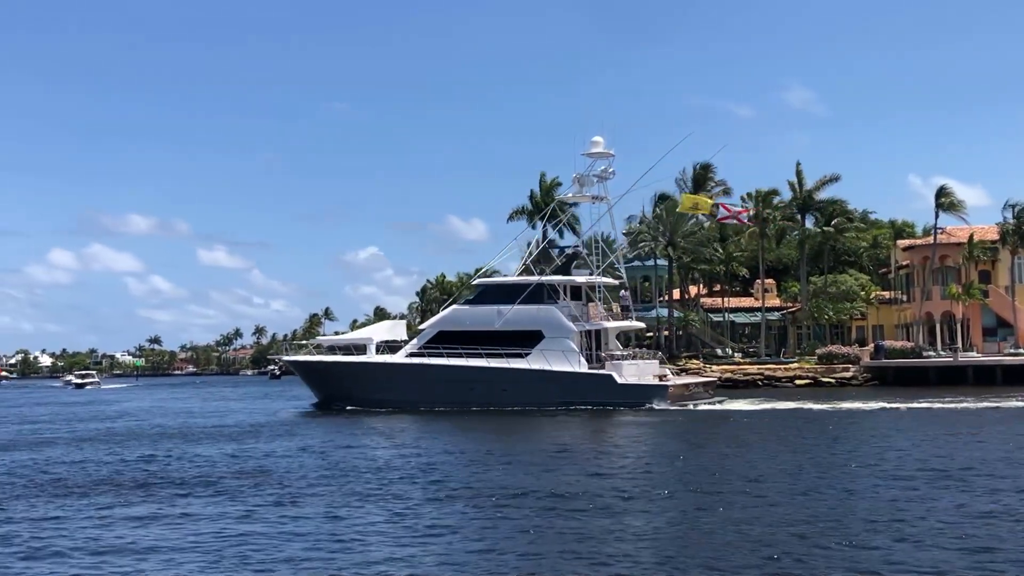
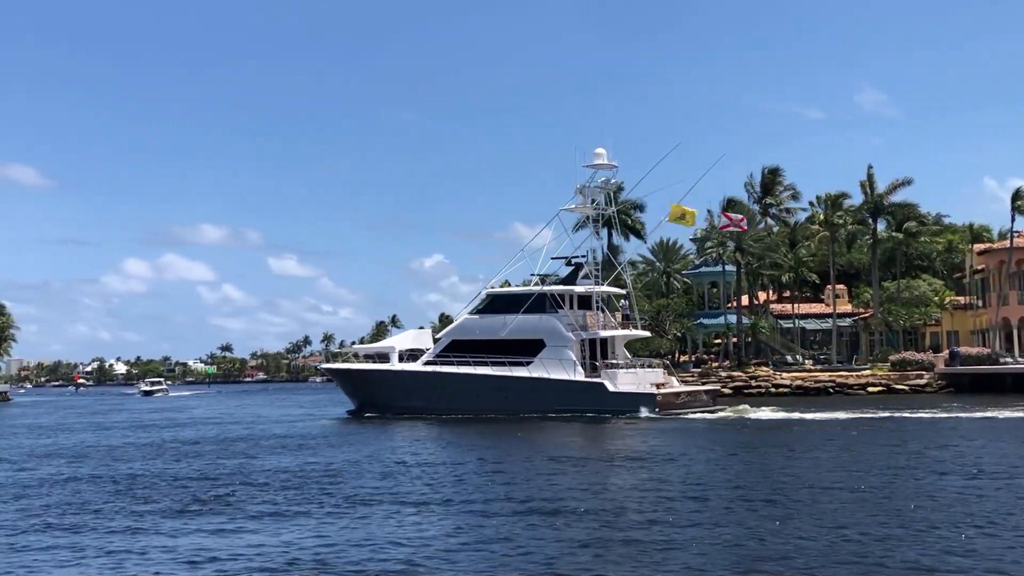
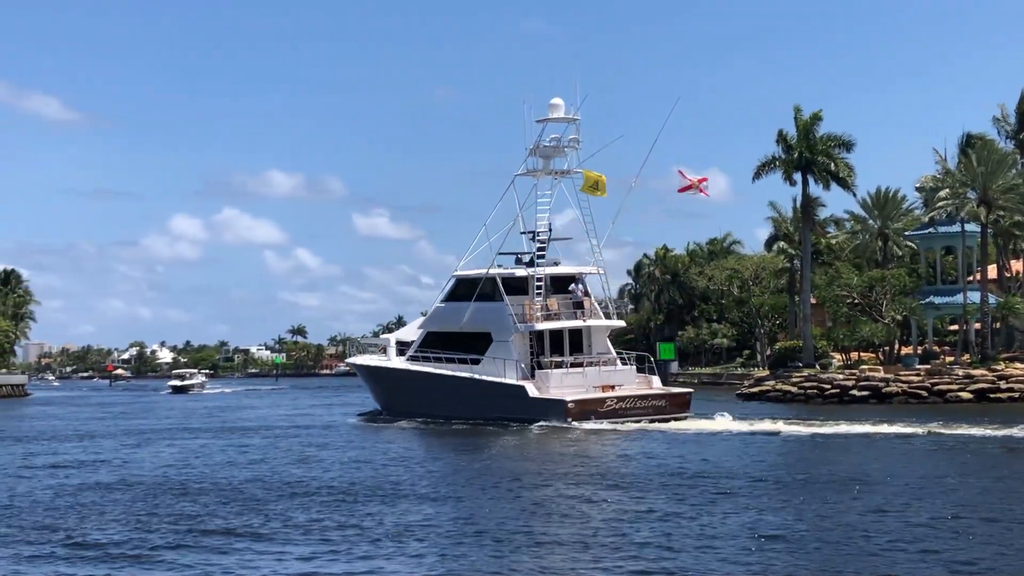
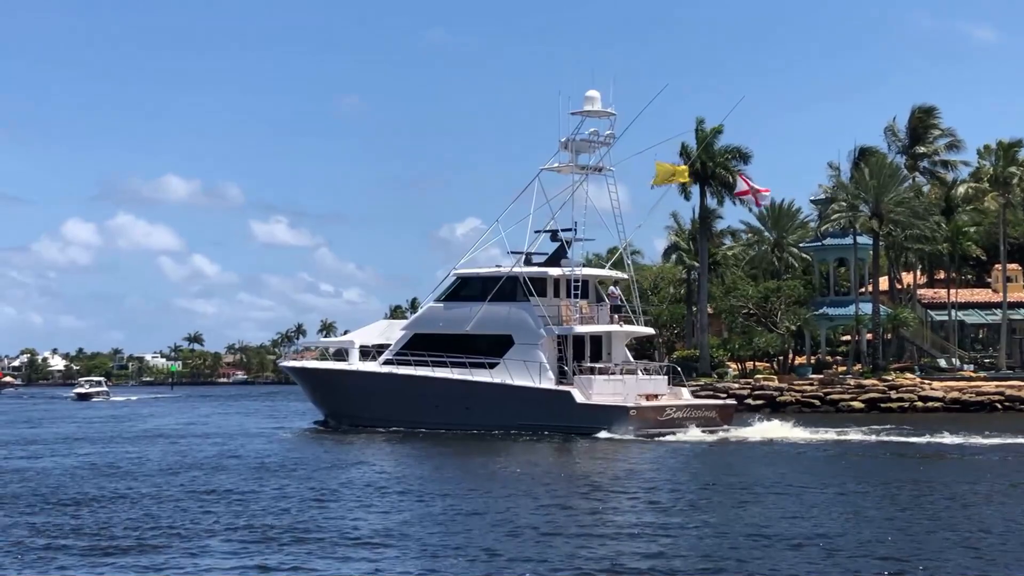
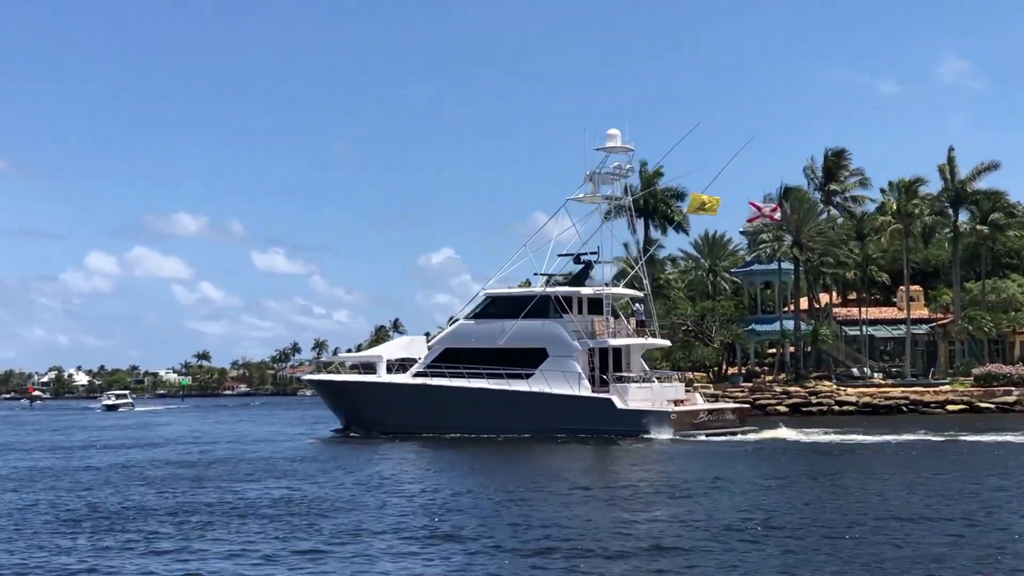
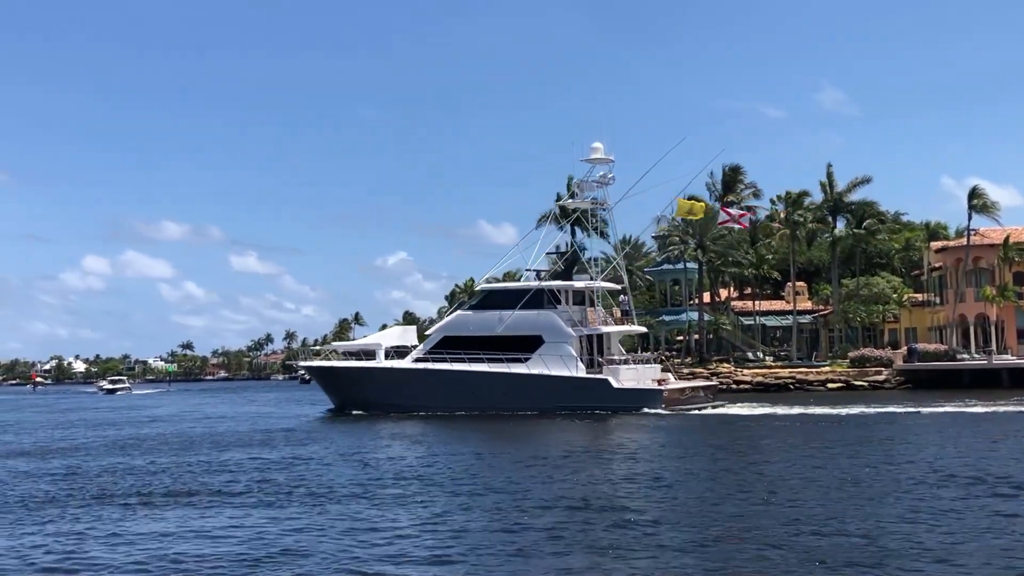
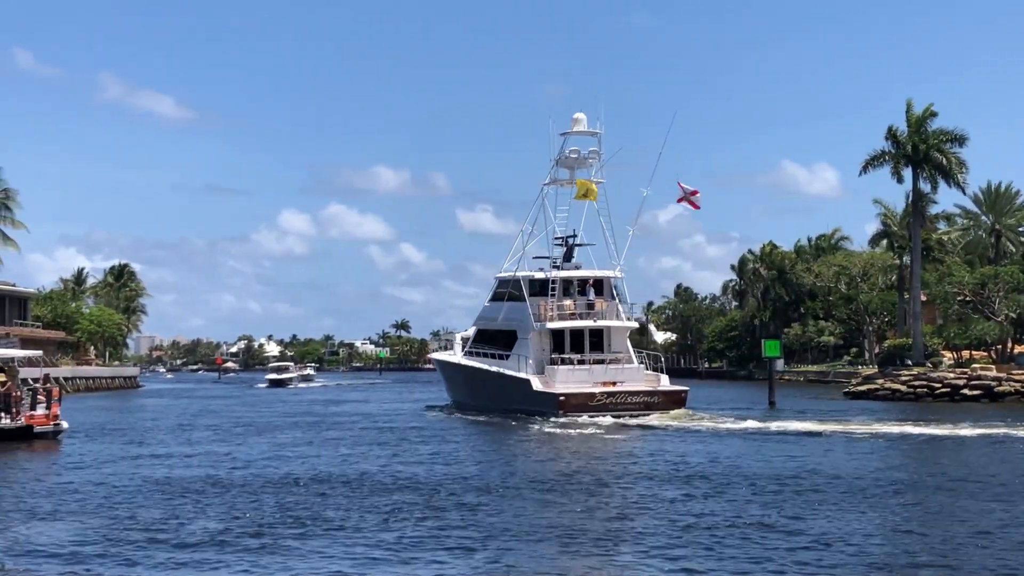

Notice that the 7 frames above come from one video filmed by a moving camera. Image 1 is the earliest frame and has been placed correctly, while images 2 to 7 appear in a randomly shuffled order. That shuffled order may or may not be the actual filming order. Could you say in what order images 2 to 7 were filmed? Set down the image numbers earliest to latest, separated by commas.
6, 2, 5, 4, 3, 7
